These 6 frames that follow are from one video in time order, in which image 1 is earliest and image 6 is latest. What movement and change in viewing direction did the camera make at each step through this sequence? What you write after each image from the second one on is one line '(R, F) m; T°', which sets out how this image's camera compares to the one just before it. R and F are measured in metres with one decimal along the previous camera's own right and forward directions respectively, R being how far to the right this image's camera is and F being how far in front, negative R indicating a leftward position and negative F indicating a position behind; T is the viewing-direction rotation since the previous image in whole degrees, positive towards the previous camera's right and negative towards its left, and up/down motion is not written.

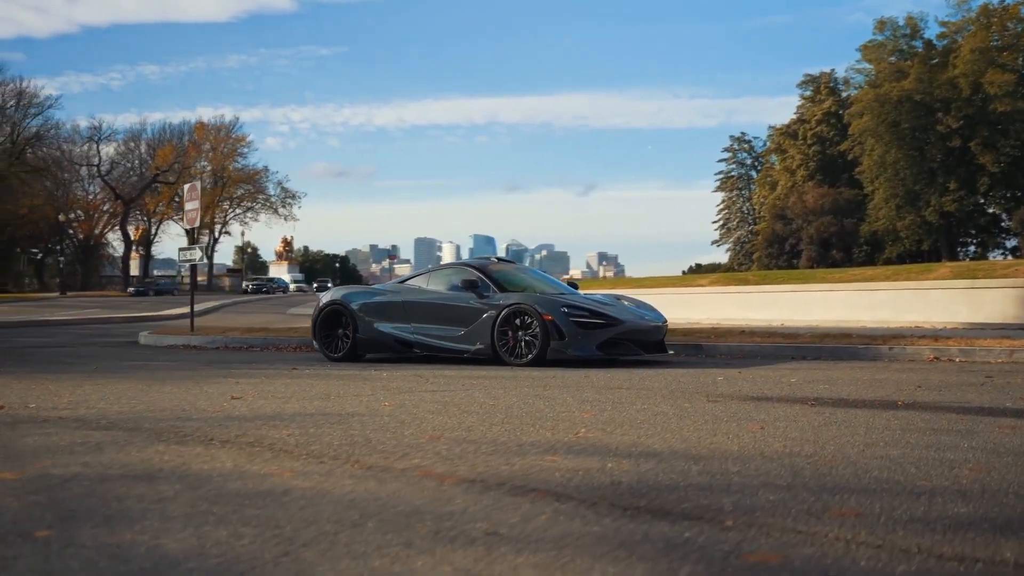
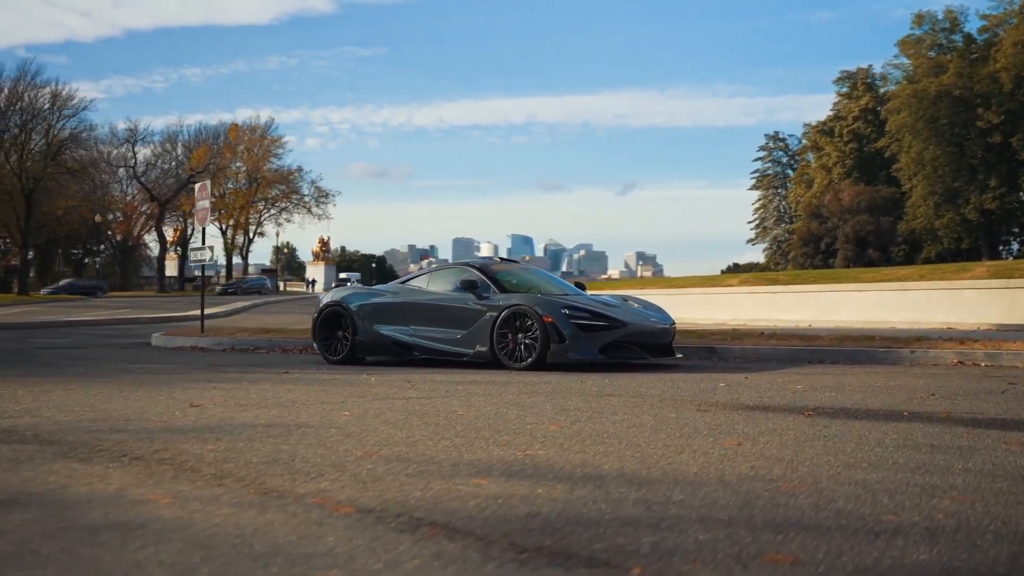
(+0.4, +0.4) m; -2°
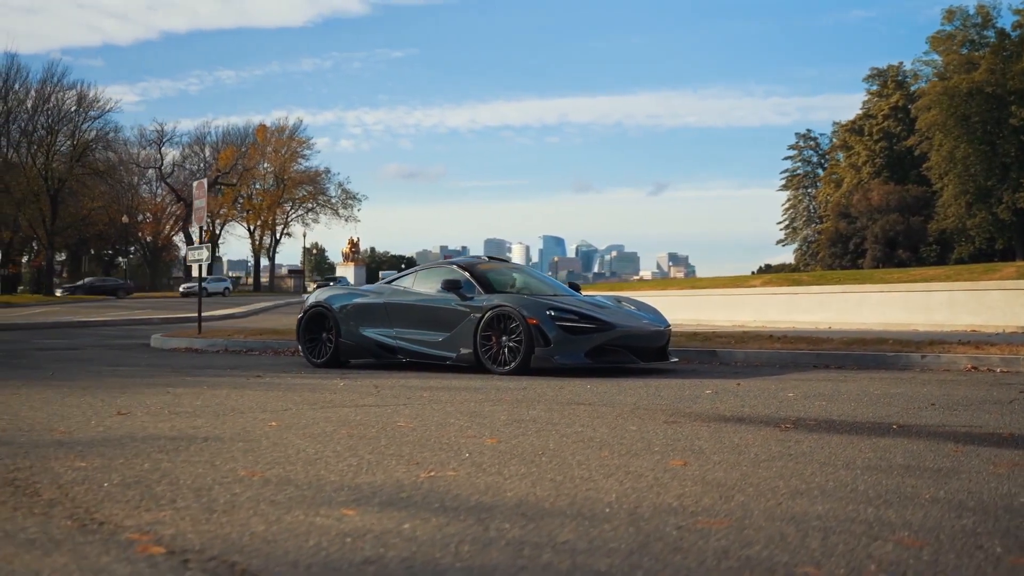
(+0.5, +0.5) m; -2°
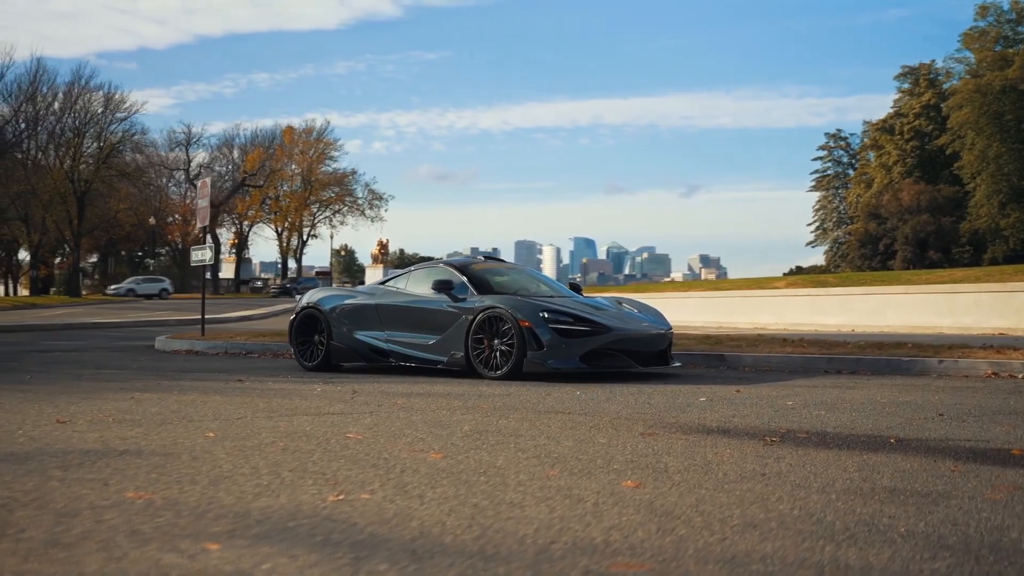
(+0.4, +0.4) m; -2°
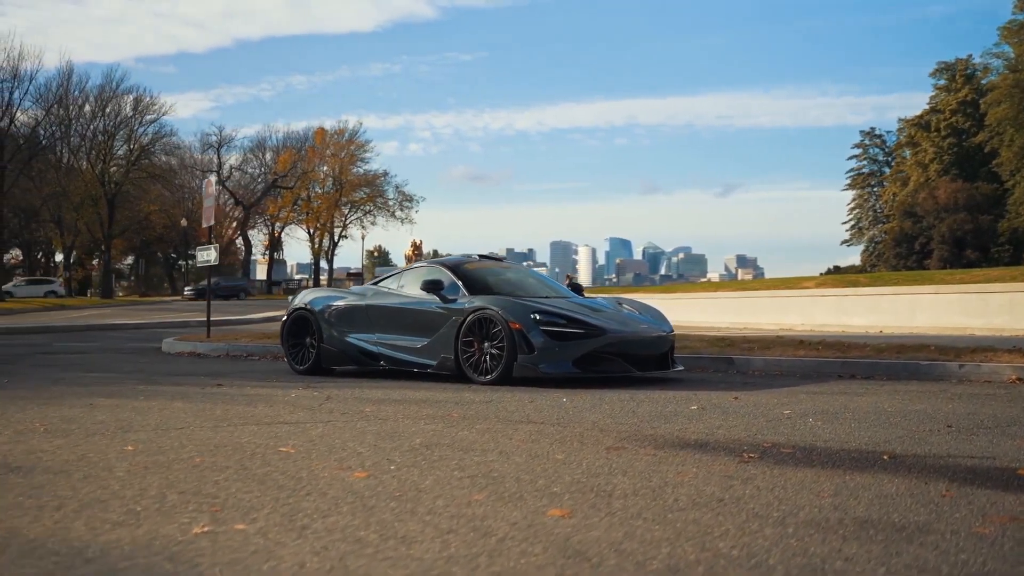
(+0.4, +0.5) m; -2°
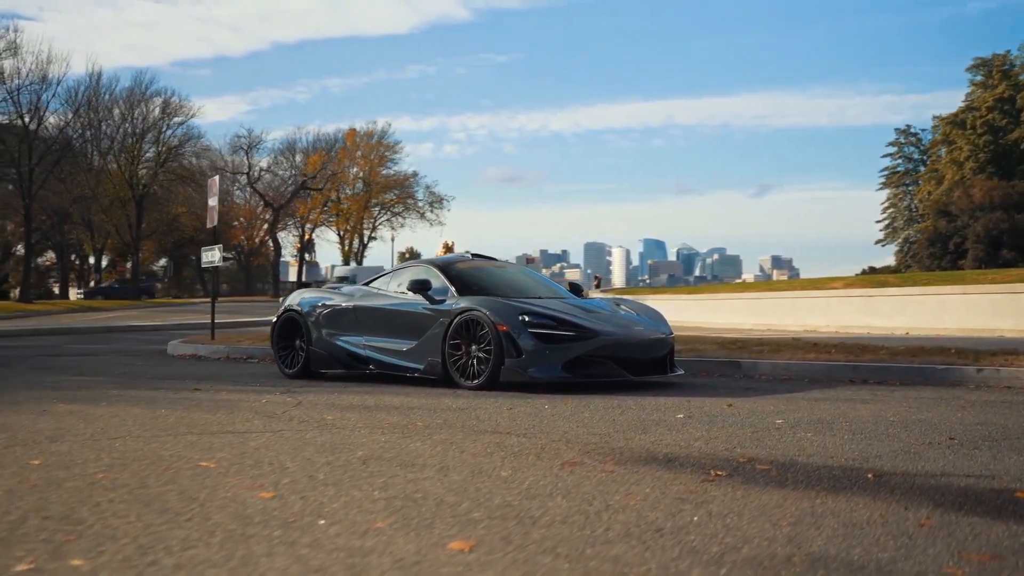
(+0.4, +0.4) m; -2°
